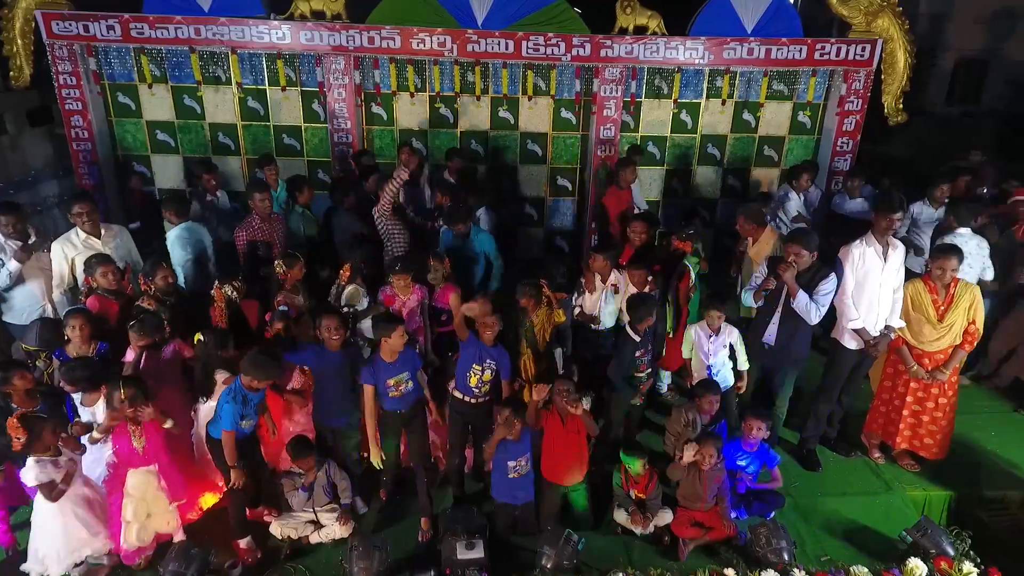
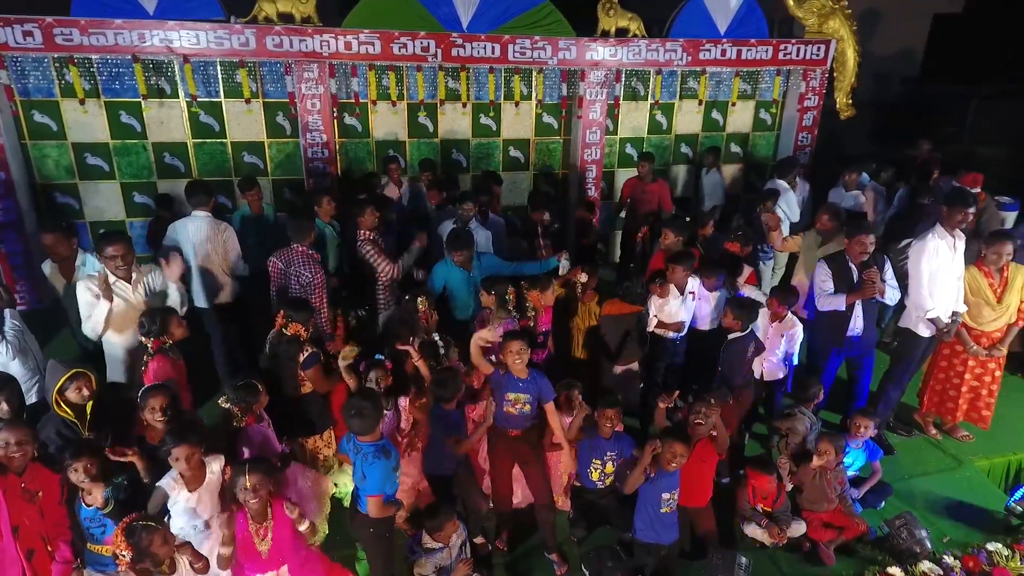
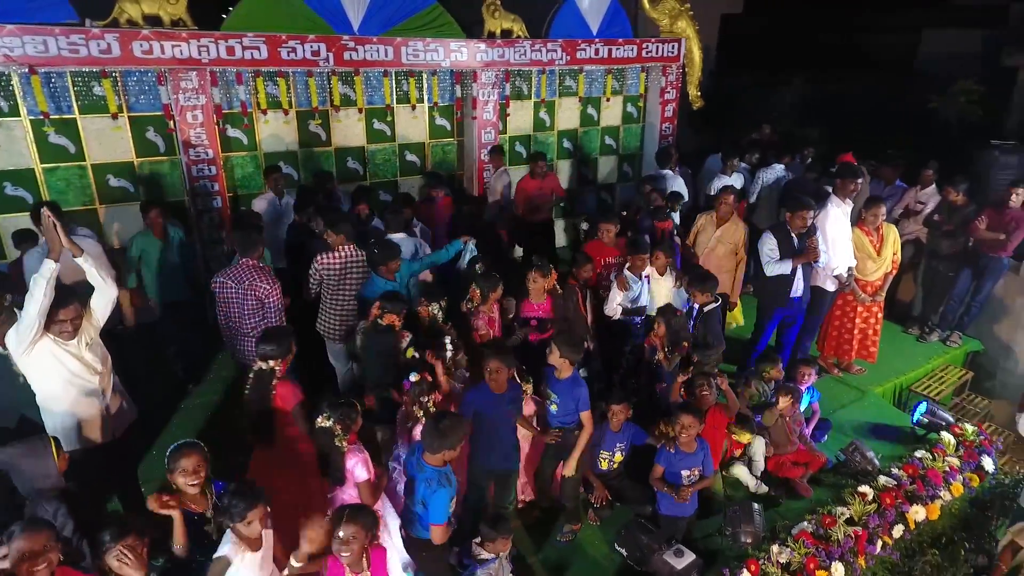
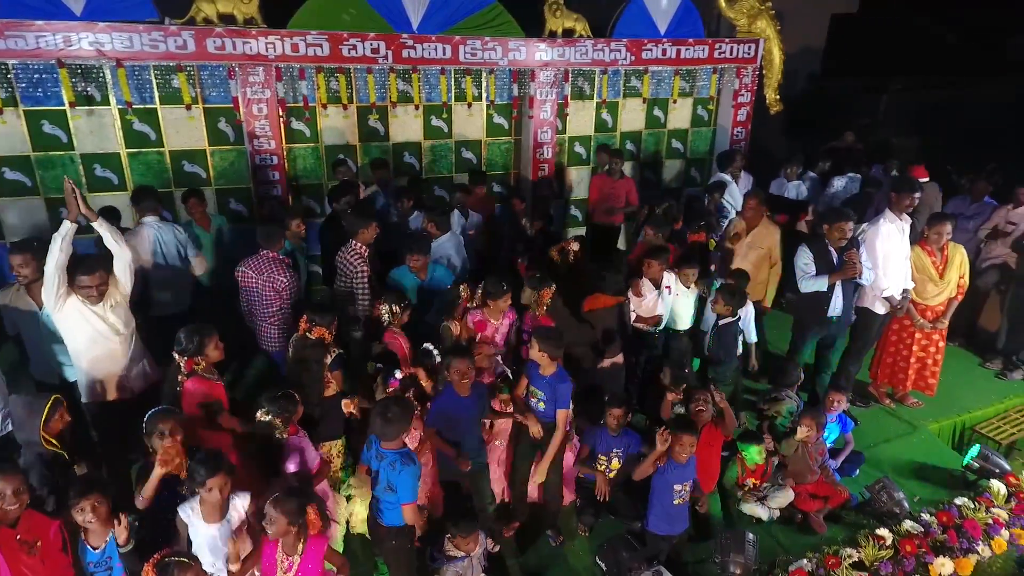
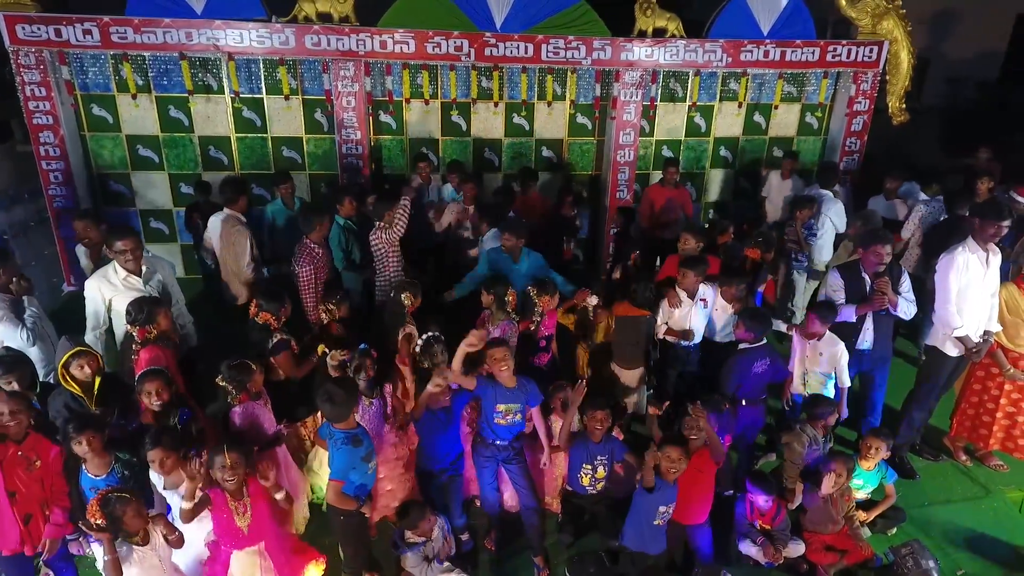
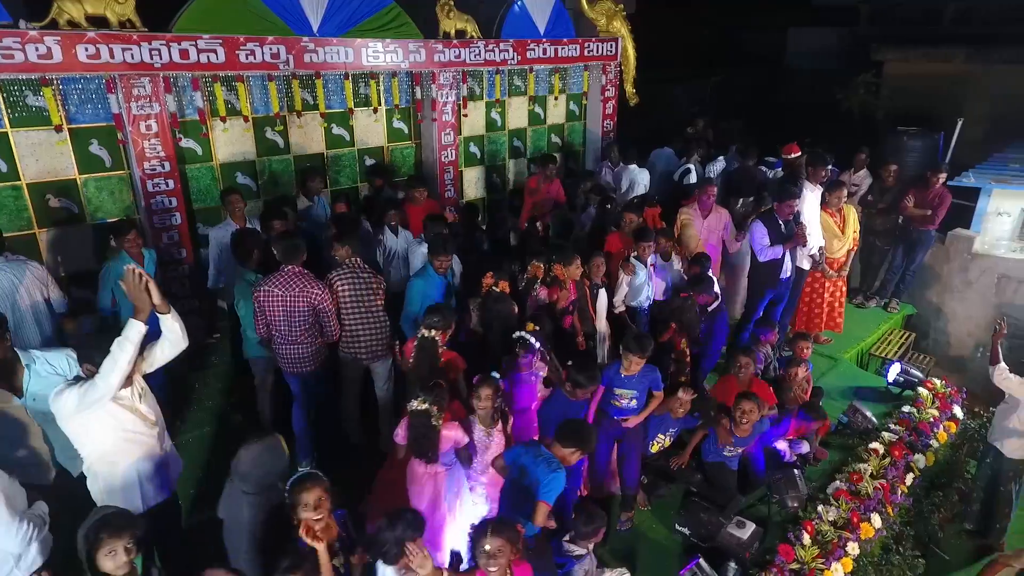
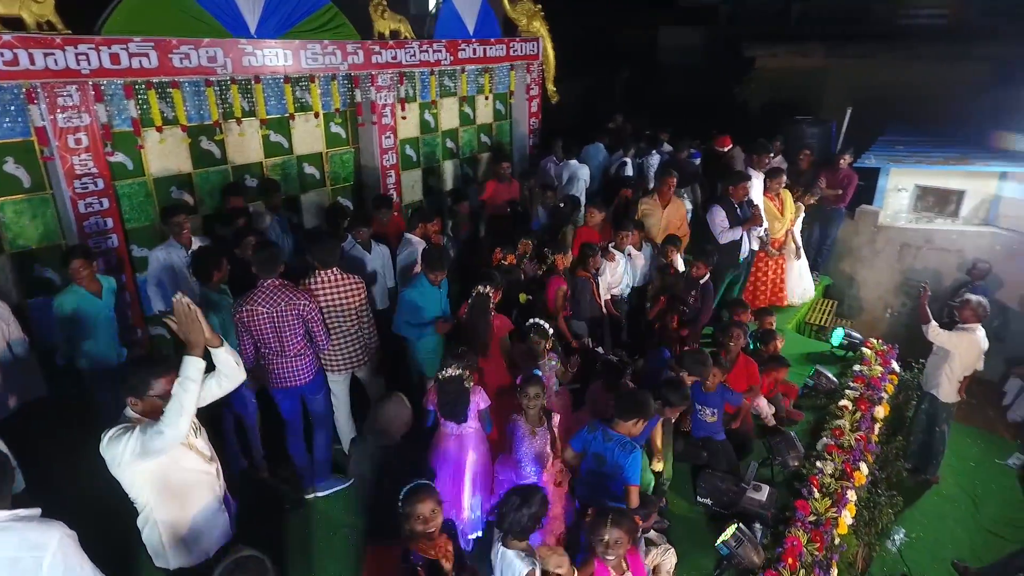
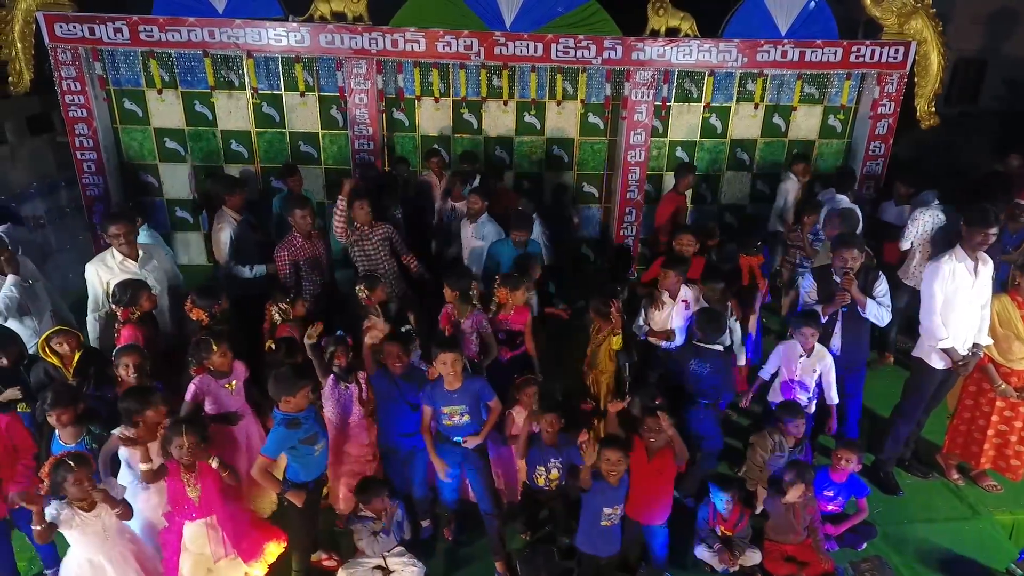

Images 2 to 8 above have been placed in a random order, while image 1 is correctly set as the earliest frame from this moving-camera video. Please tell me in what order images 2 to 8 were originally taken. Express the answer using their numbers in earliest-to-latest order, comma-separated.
8, 5, 2, 4, 3, 6, 7
